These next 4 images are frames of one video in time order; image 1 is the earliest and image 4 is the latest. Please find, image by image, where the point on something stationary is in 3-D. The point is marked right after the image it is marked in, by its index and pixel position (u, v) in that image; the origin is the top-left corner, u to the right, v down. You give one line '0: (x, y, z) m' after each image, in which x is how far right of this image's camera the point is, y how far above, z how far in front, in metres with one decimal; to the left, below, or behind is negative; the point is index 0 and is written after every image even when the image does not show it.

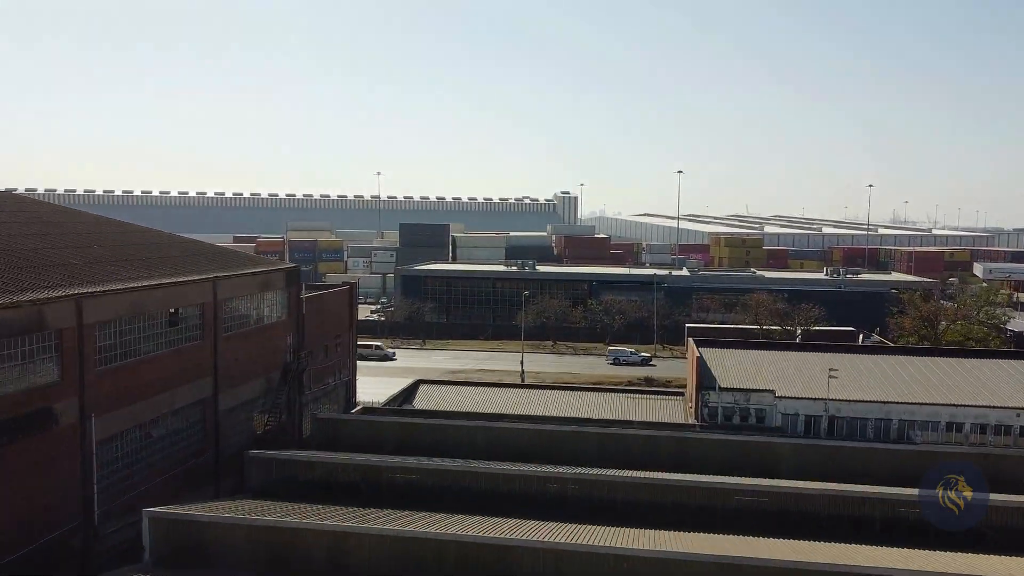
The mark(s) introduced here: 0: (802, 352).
0: (+7.1, -1.6, +19.8) m
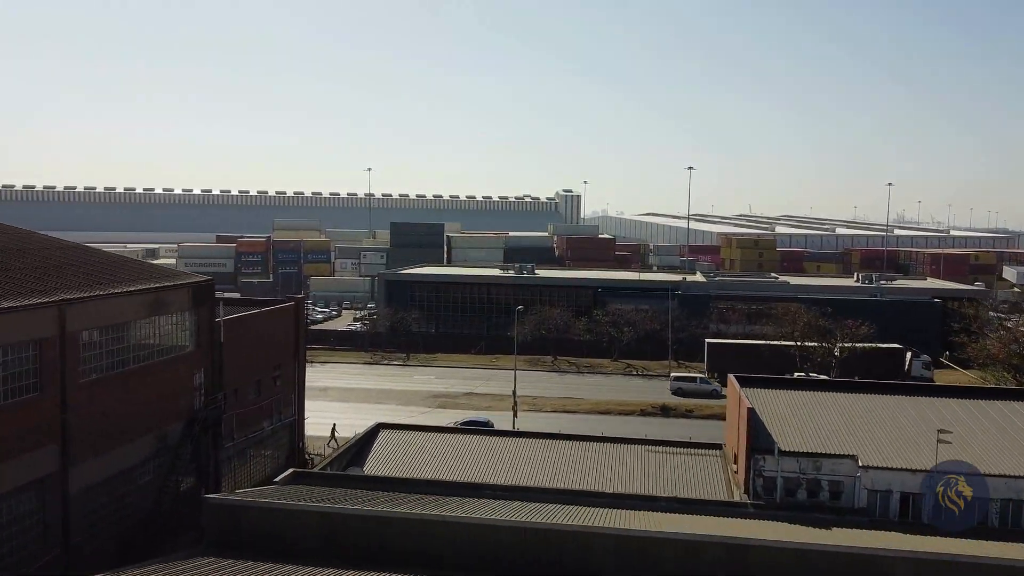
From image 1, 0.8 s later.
0: (+6.8, -2.0, +14.9) m
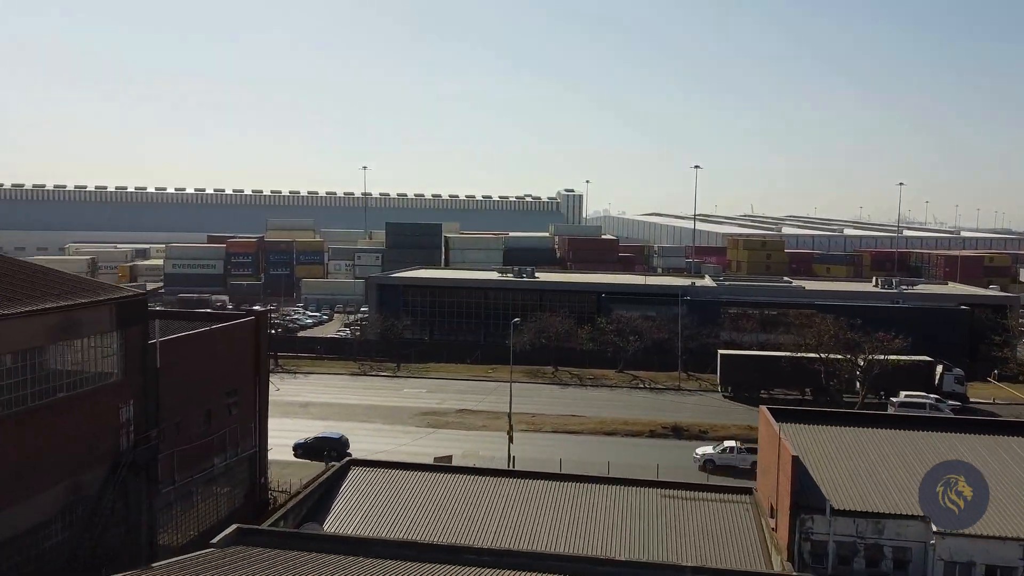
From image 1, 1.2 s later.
0: (+6.6, -2.3, +12.3) m
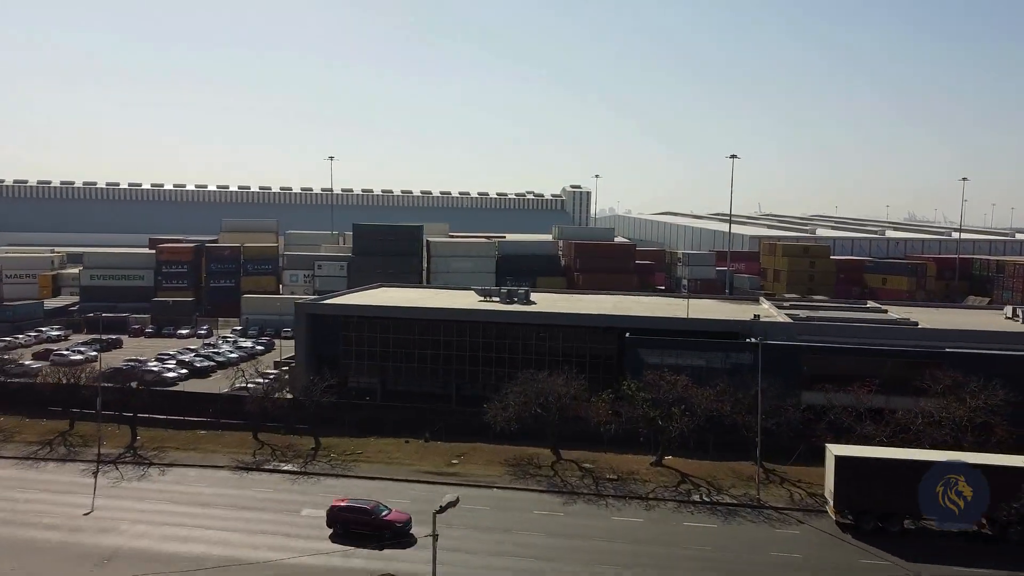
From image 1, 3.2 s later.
0: (+5.8, -3.5, -0.4) m
